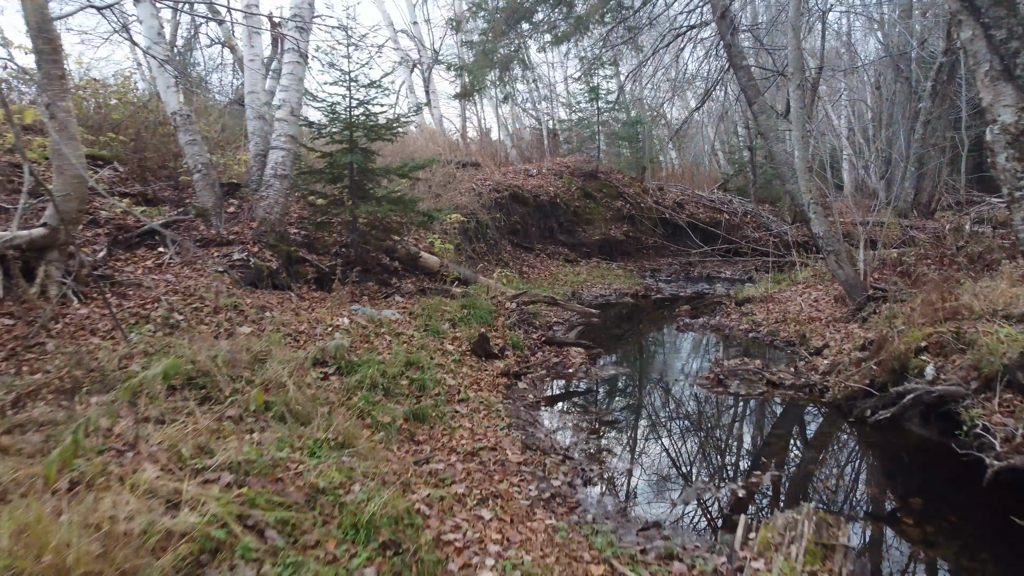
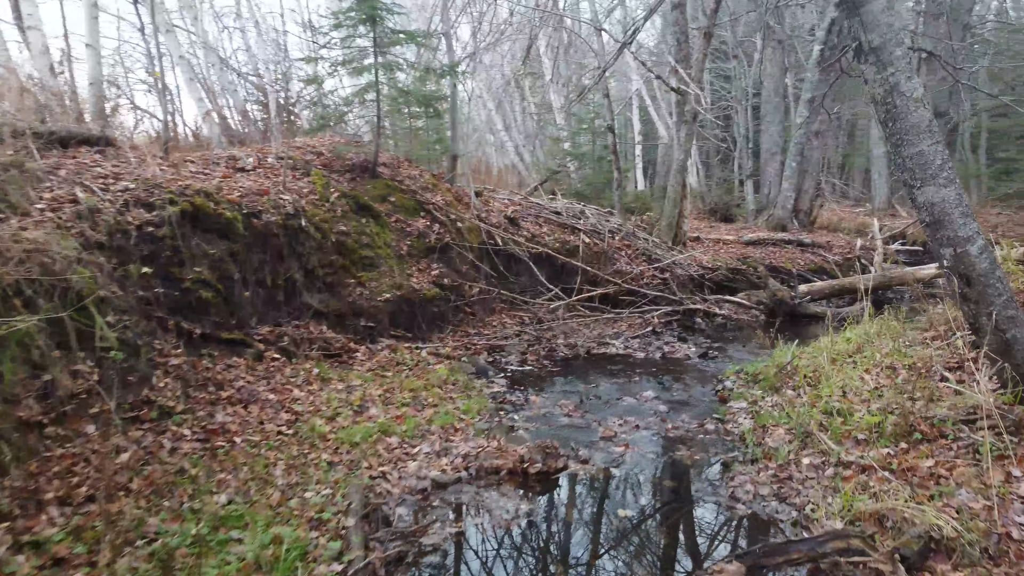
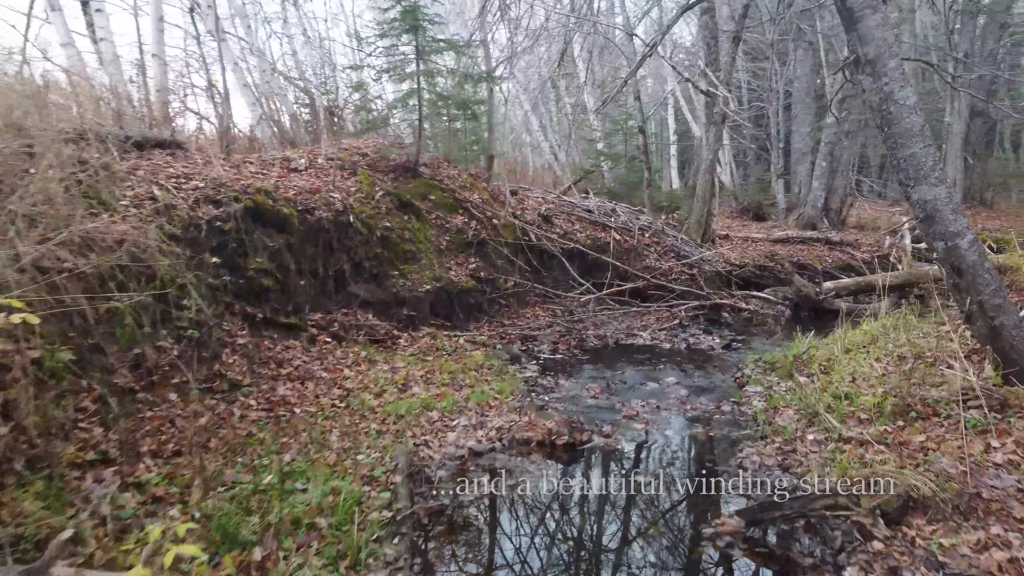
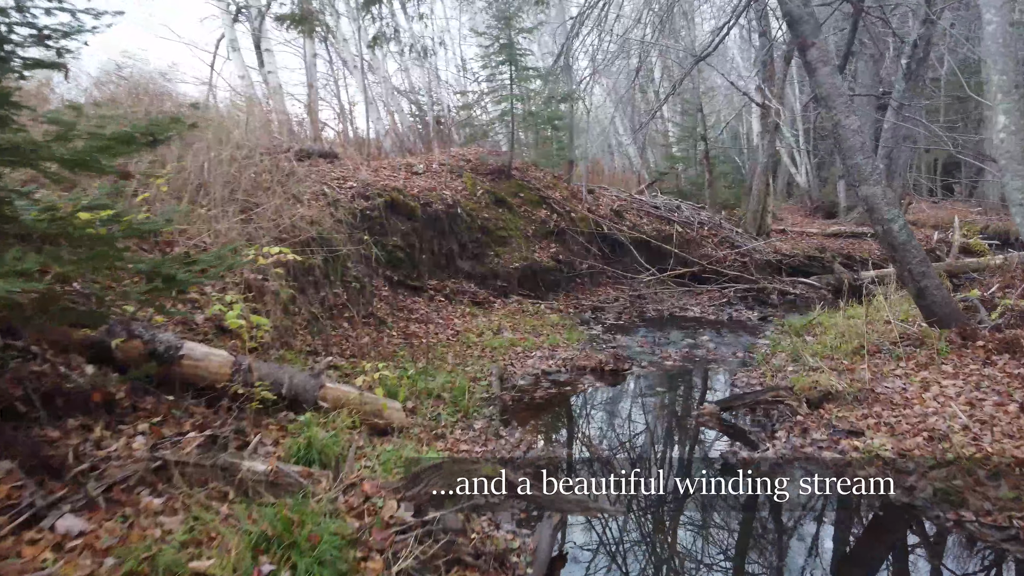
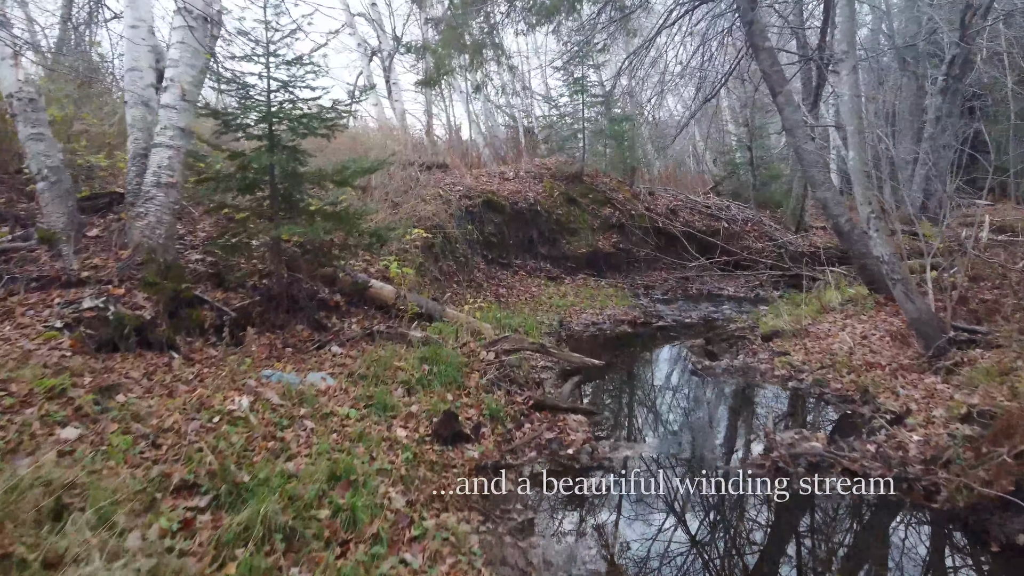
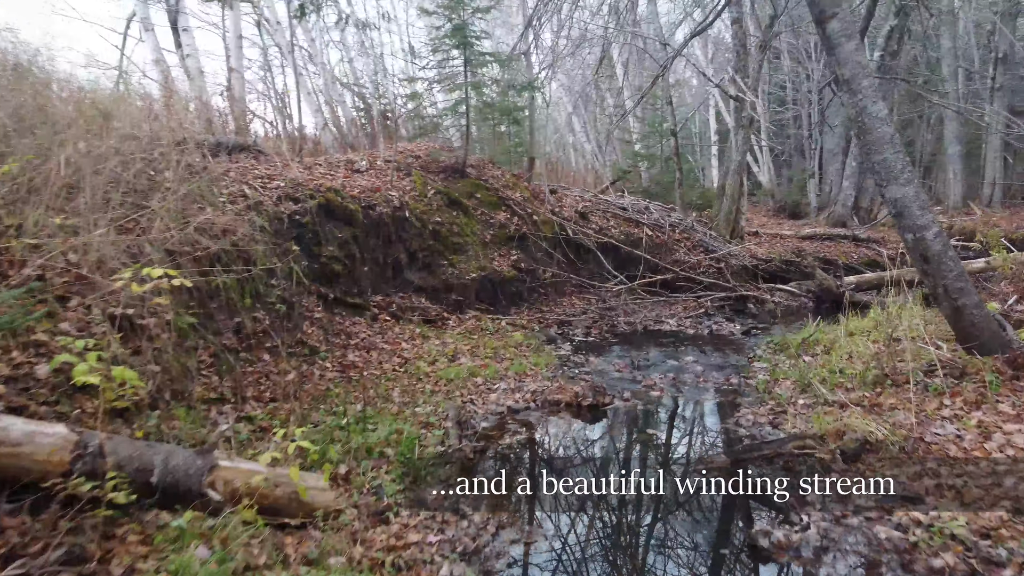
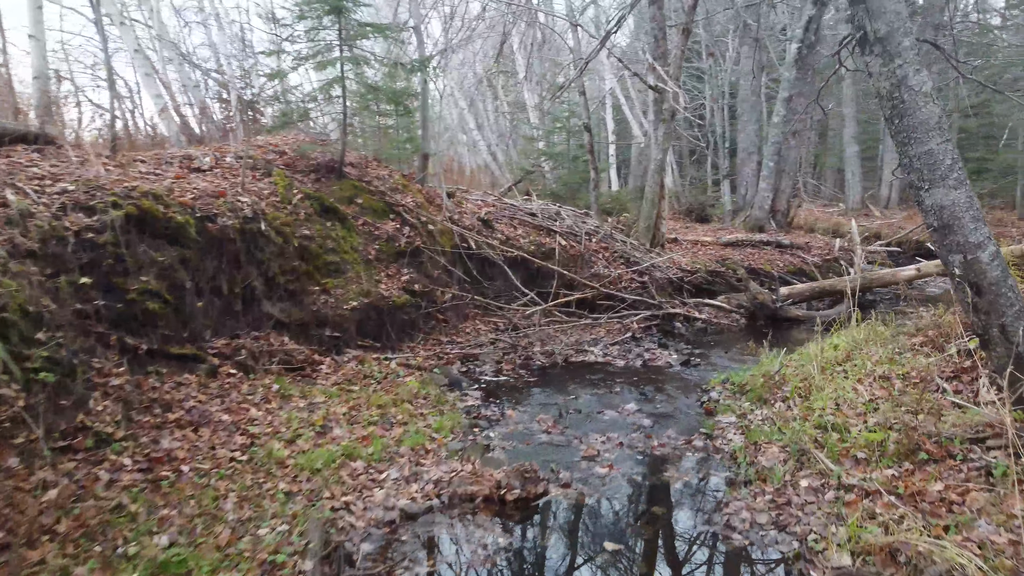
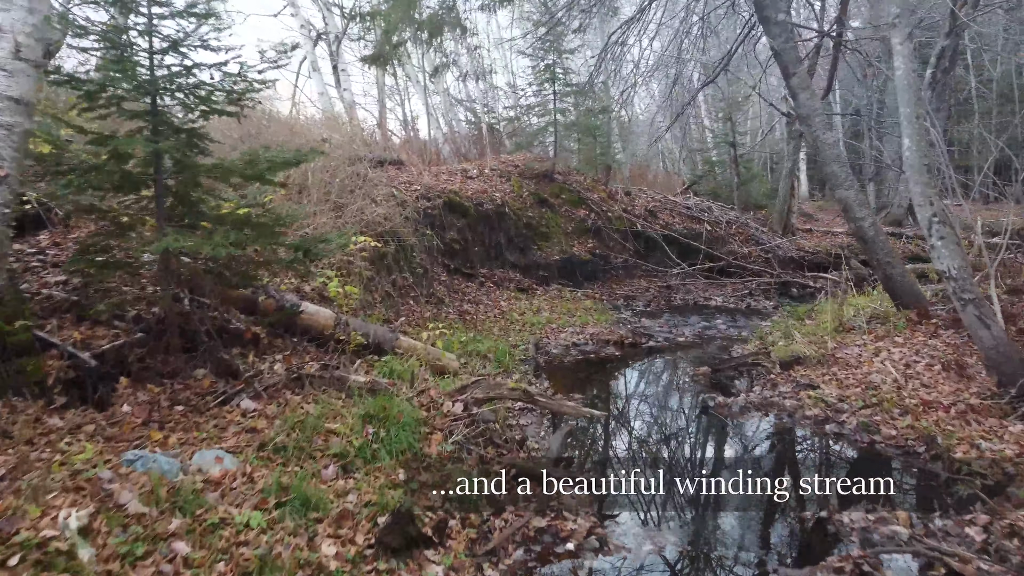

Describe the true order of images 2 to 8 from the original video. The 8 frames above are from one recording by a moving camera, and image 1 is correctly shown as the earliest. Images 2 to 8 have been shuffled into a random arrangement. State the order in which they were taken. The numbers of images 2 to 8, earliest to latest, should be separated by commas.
5, 8, 4, 6, 3, 2, 7
